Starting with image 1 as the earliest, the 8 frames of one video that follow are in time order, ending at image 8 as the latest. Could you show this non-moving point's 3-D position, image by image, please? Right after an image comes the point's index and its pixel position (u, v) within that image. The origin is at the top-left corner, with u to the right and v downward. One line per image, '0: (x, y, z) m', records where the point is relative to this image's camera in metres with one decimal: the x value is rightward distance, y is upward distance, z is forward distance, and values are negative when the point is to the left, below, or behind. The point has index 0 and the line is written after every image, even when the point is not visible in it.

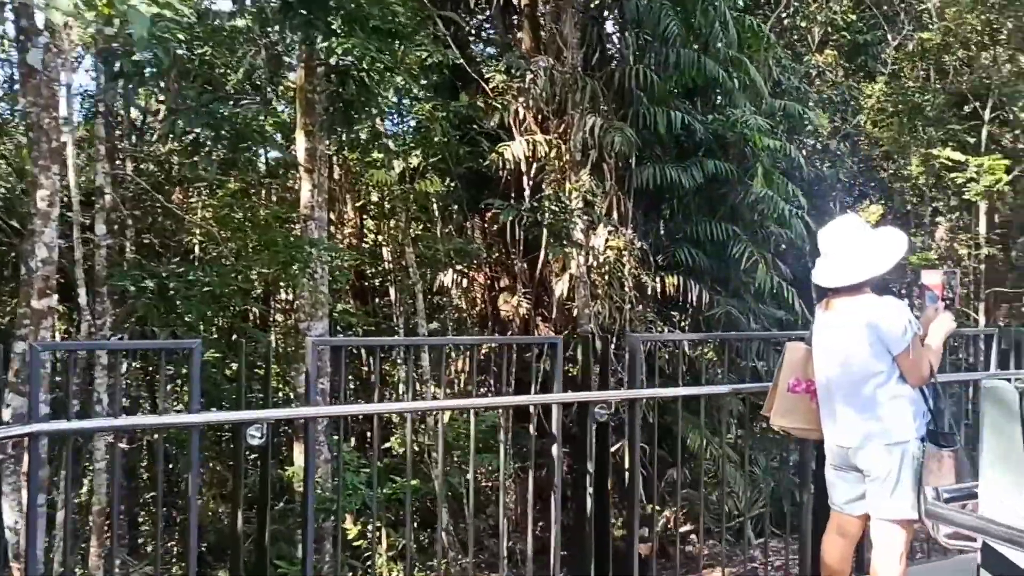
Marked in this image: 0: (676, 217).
0: (+1.4, +0.6, +8.2) m
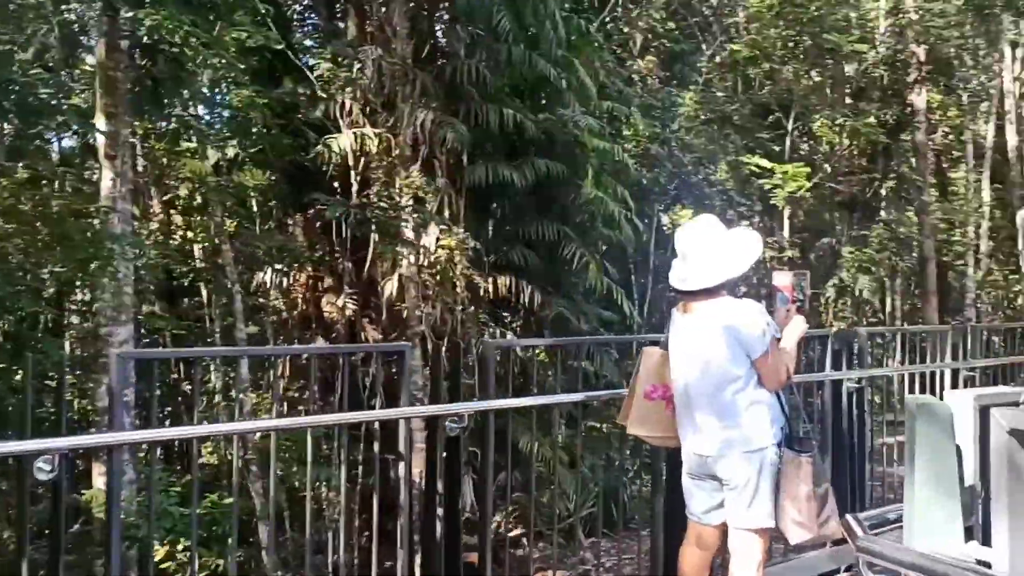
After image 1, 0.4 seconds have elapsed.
0: (-0.1, +0.6, +8.0) m
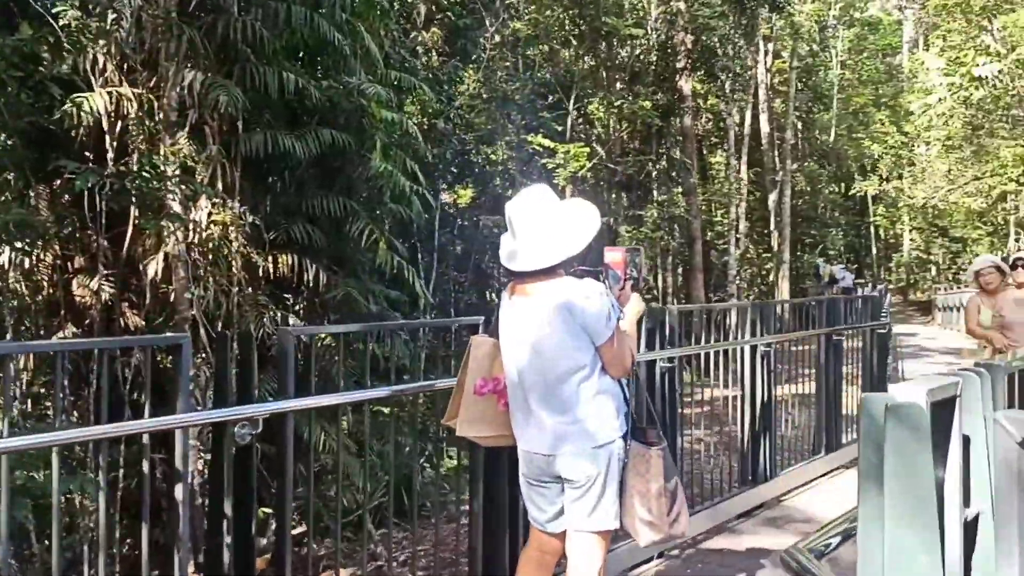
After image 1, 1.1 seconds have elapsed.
0: (-1.7, +0.8, +7.3) m
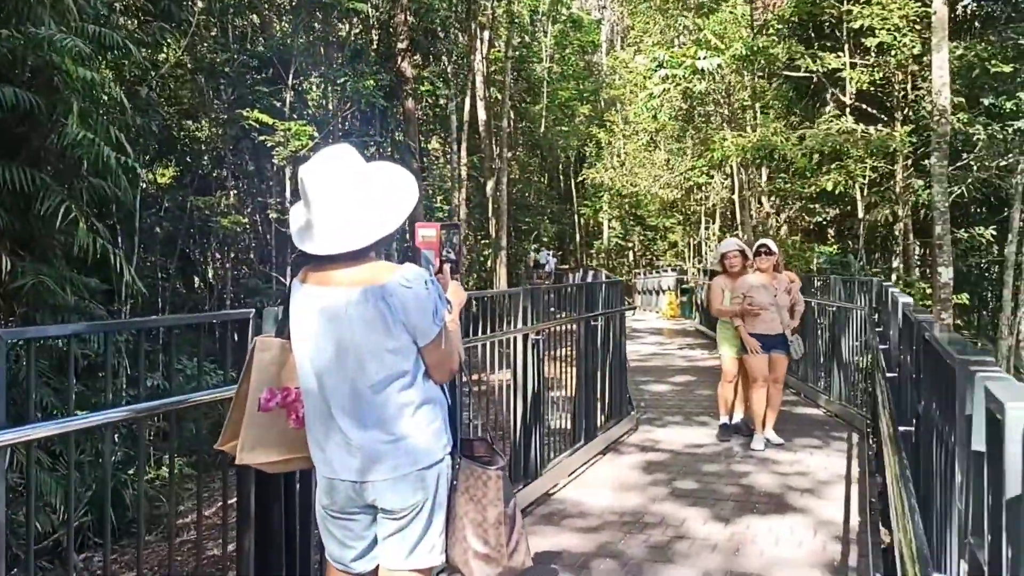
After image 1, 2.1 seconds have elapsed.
0: (-3.5, +0.8, +6.0) m
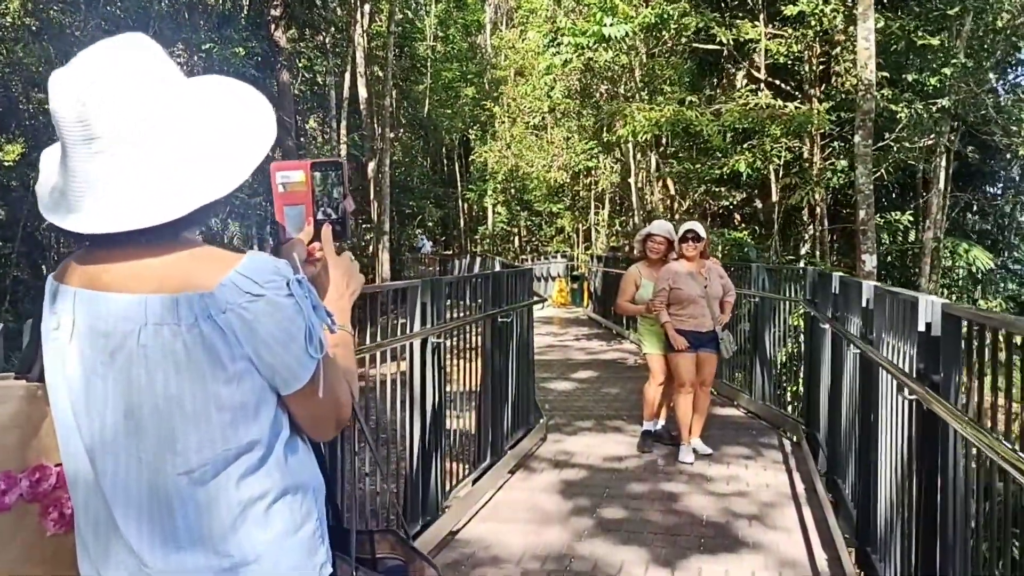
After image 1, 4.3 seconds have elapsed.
0: (-4.0, +0.9, +4.5) m
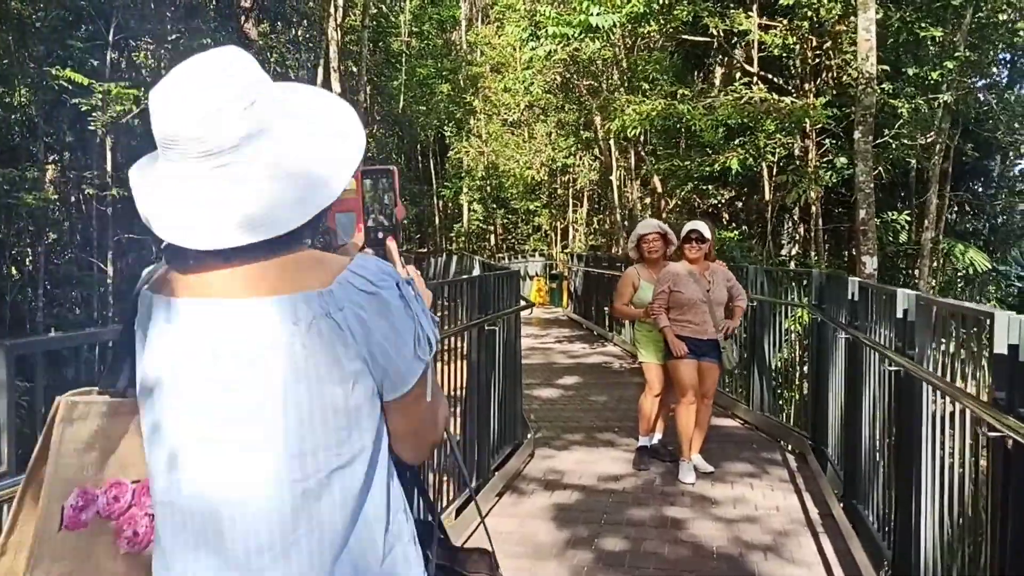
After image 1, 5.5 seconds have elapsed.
0: (-4.1, +0.8, +3.9) m
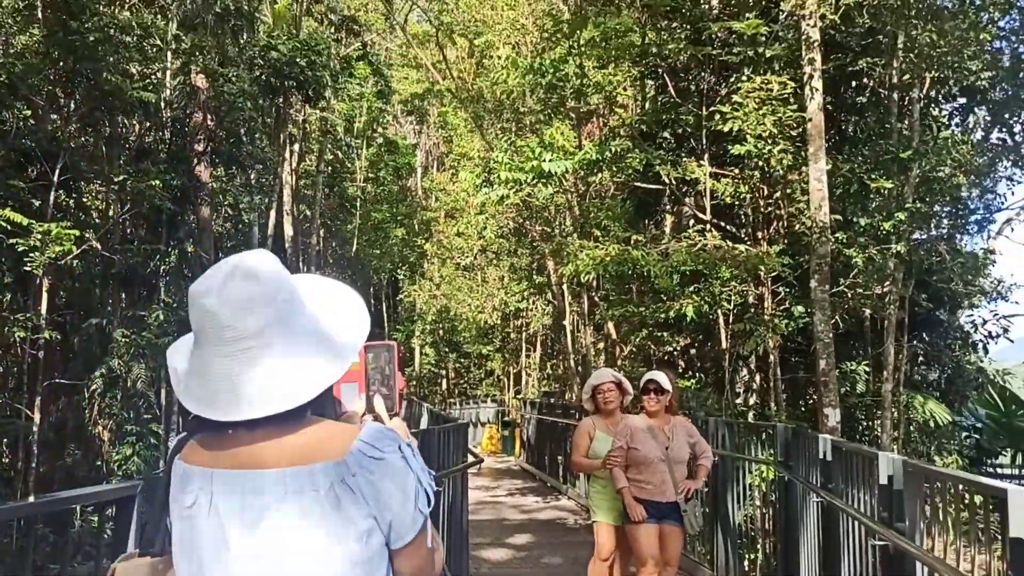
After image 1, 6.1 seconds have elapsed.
0: (-4.3, +0.3, +3.4) m
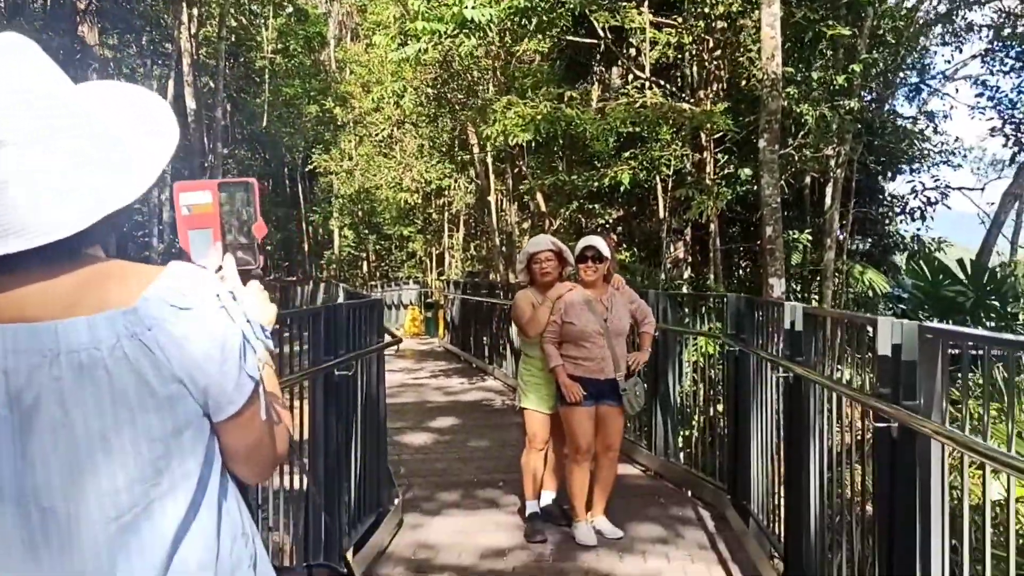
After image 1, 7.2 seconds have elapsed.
0: (-4.5, +0.7, +2.3) m
